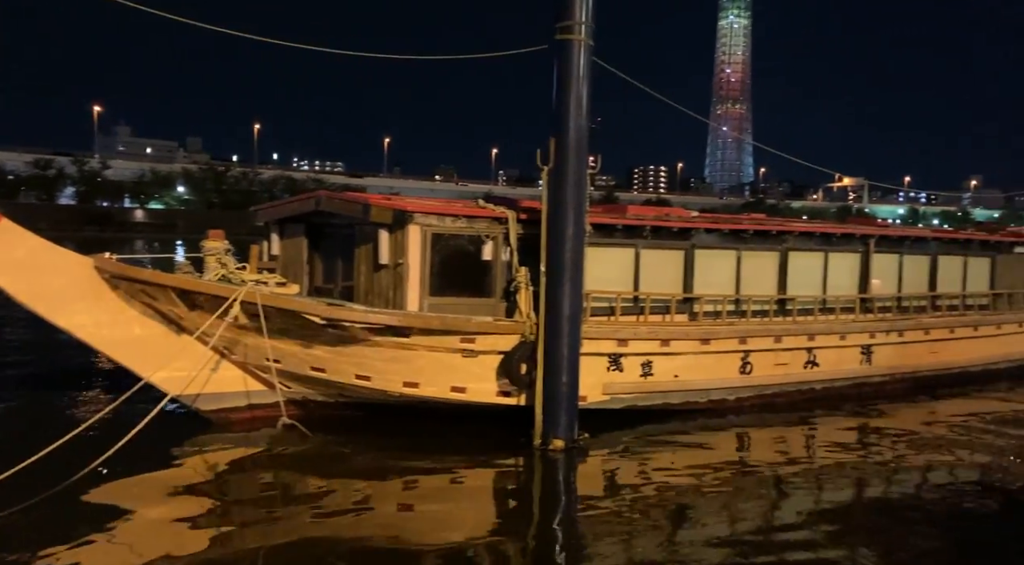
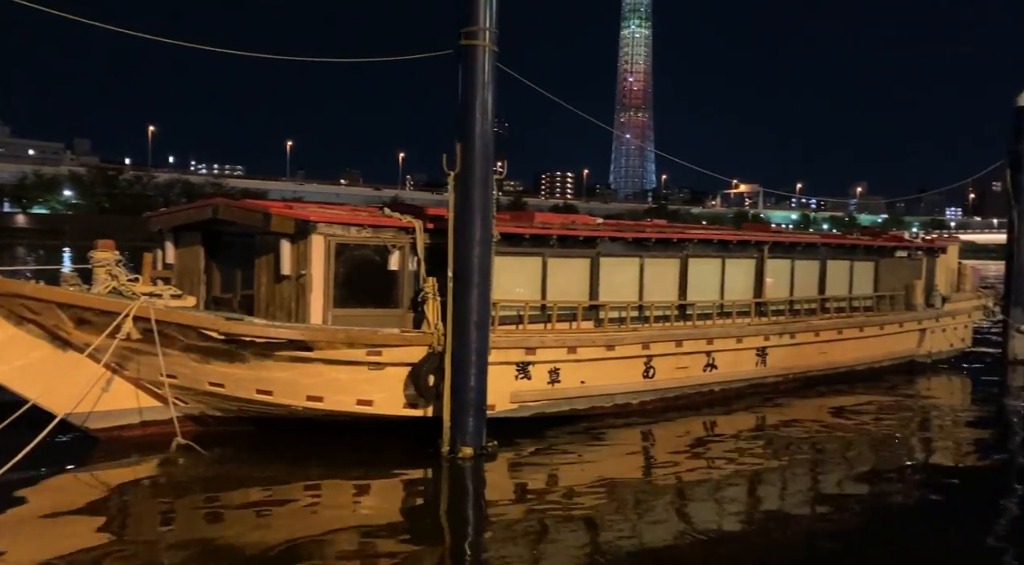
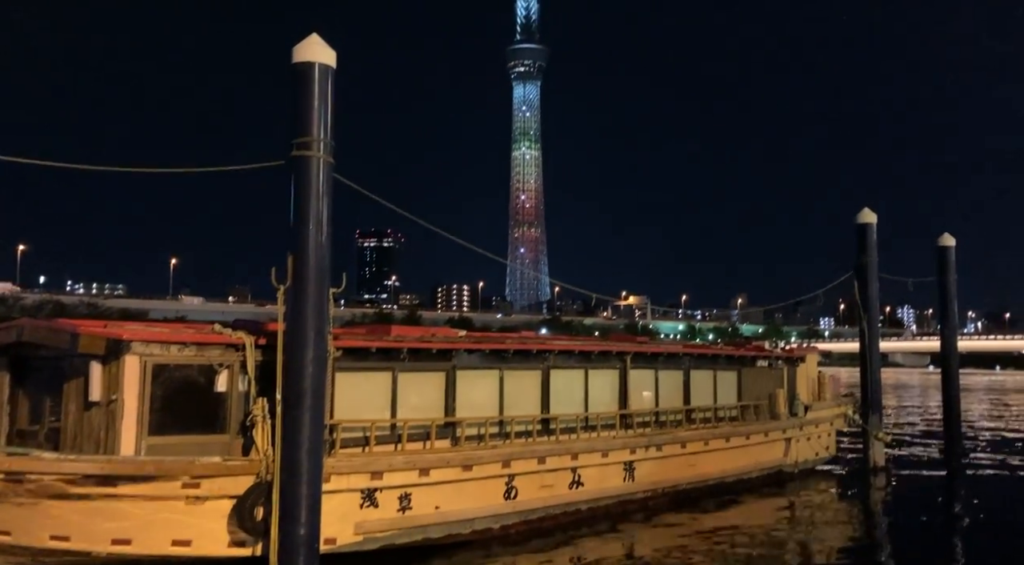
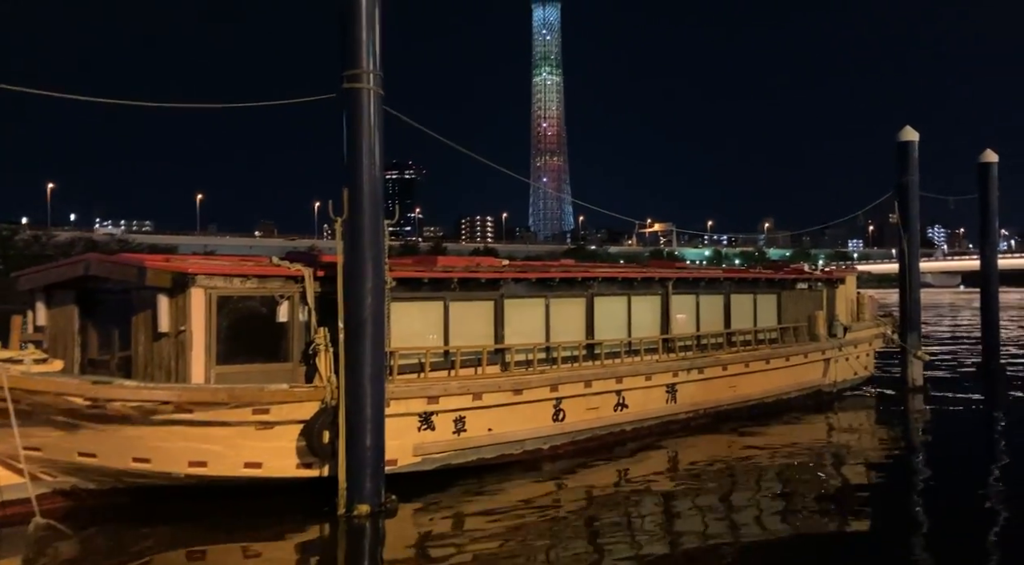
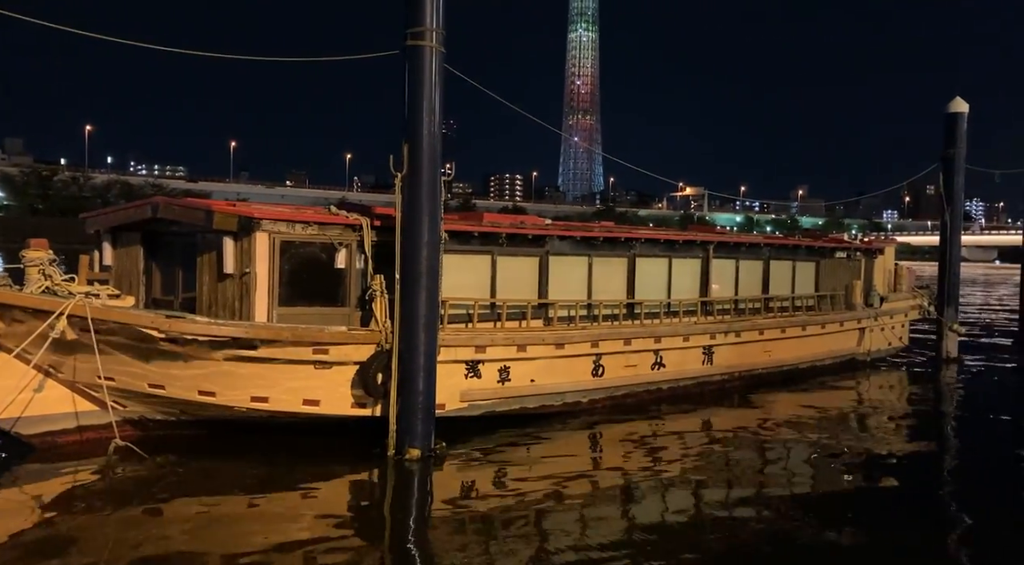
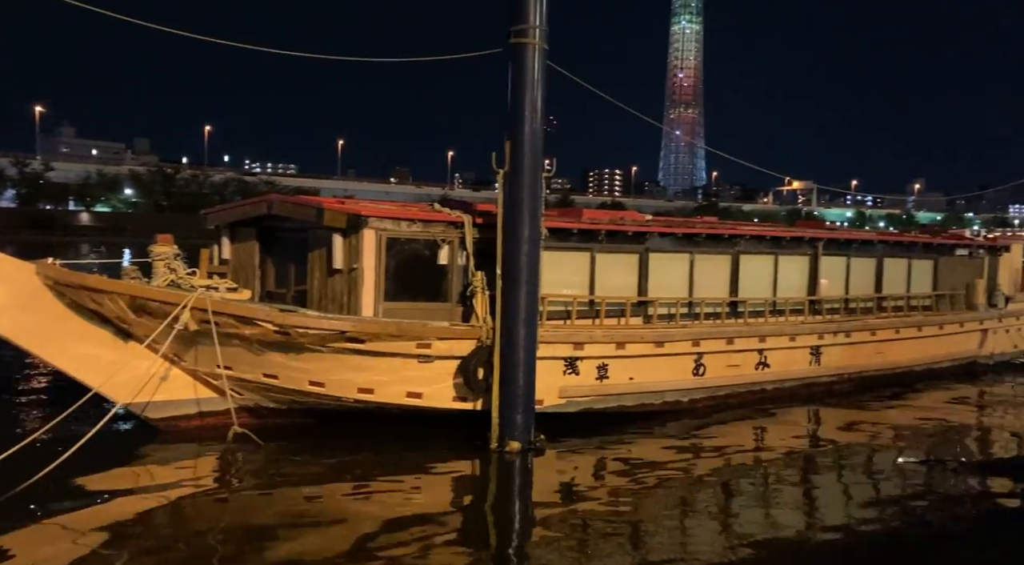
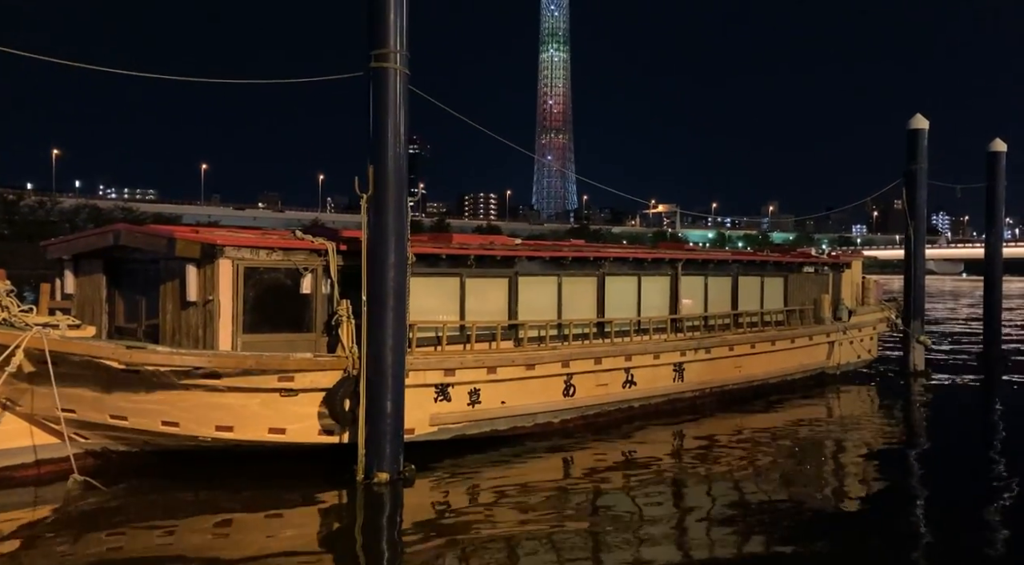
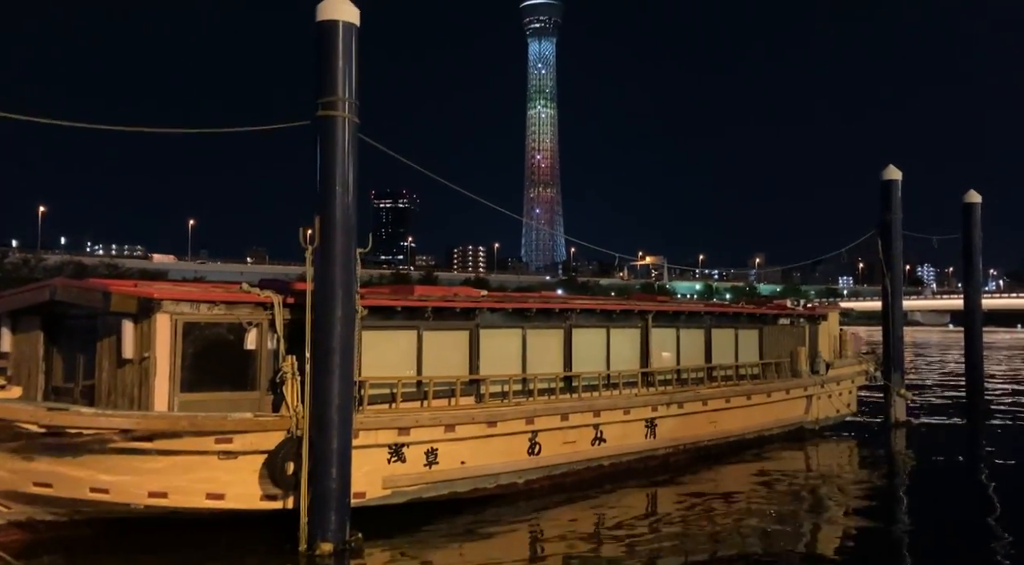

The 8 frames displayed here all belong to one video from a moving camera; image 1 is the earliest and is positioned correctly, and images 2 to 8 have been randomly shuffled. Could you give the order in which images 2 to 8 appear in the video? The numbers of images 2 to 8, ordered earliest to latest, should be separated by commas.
6, 2, 5, 7, 4, 8, 3
